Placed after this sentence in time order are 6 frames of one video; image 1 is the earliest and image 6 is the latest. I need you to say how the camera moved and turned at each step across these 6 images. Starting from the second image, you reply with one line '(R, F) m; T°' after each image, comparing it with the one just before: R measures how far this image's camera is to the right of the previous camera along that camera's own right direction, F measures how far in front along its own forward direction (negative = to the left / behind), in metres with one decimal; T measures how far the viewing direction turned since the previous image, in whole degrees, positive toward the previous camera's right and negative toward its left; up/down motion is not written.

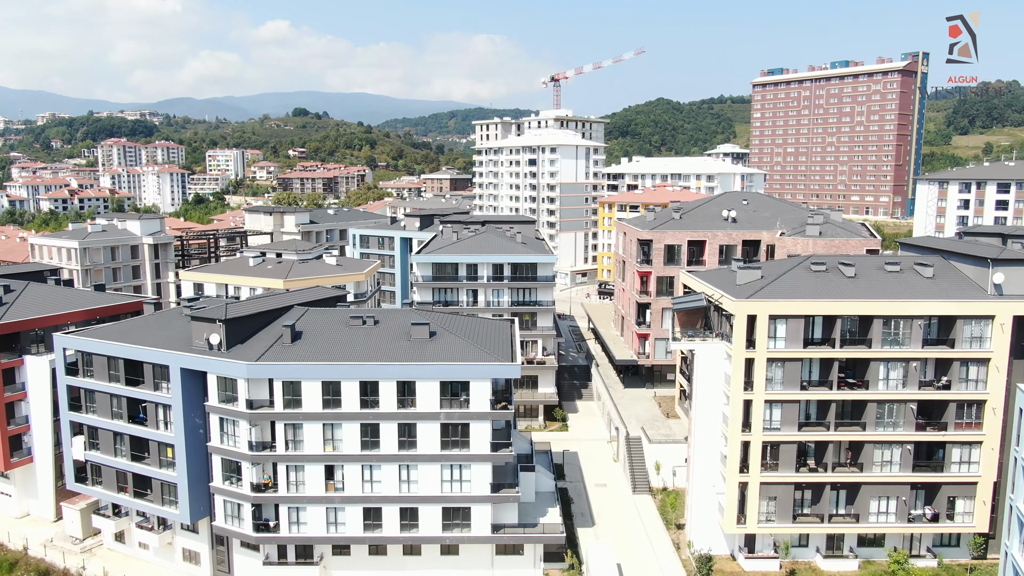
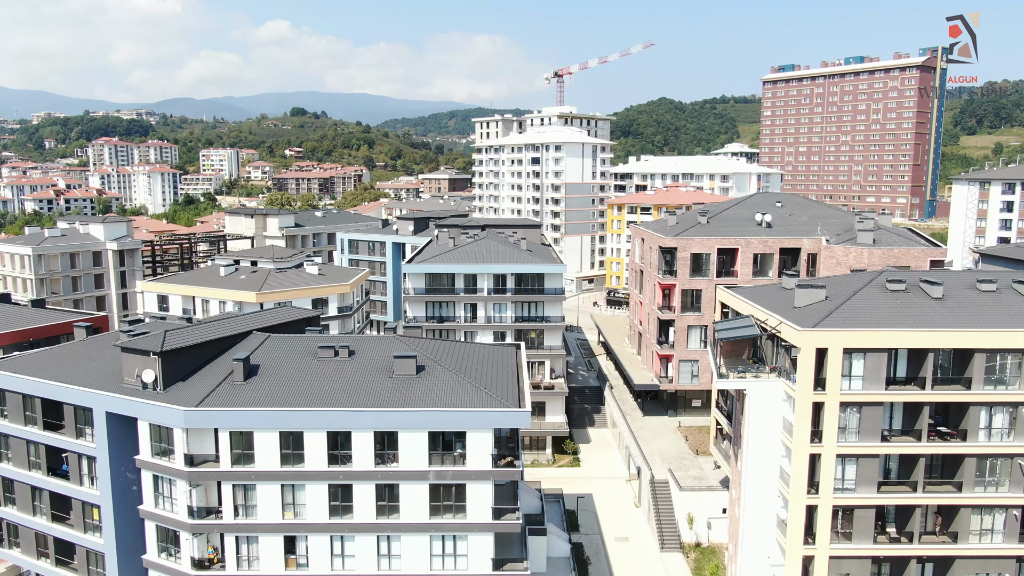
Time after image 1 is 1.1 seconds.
(-0.2, +6.4) m; 0°
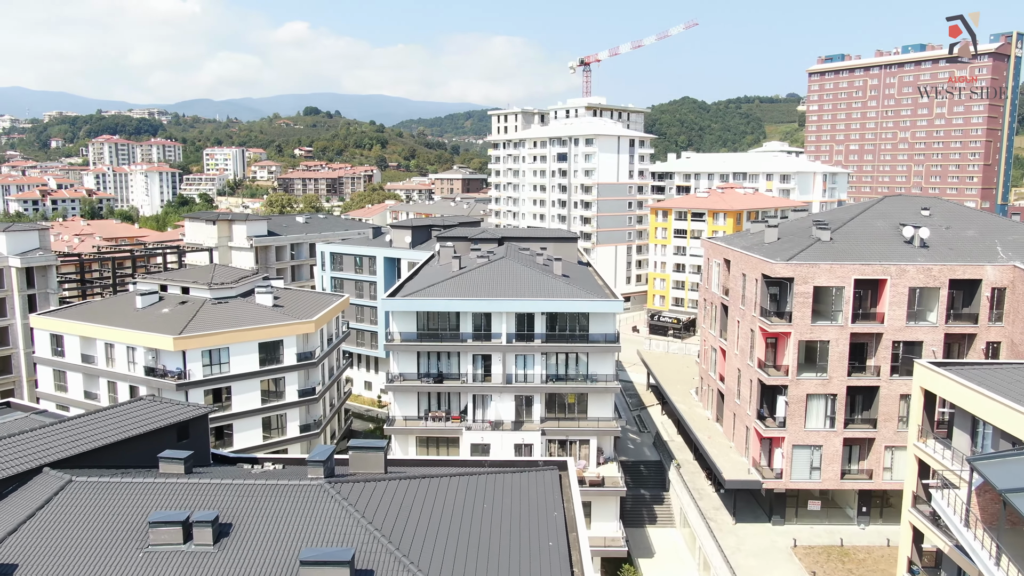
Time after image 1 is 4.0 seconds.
(-0.6, +14.7) m; -1°
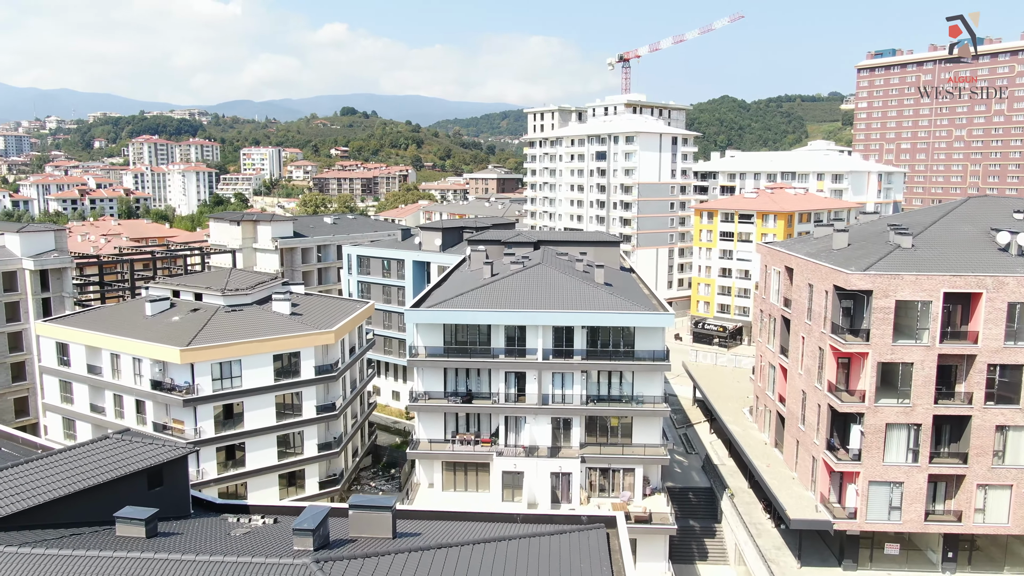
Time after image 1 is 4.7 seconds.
(-0.1, +3.2) m; -3°
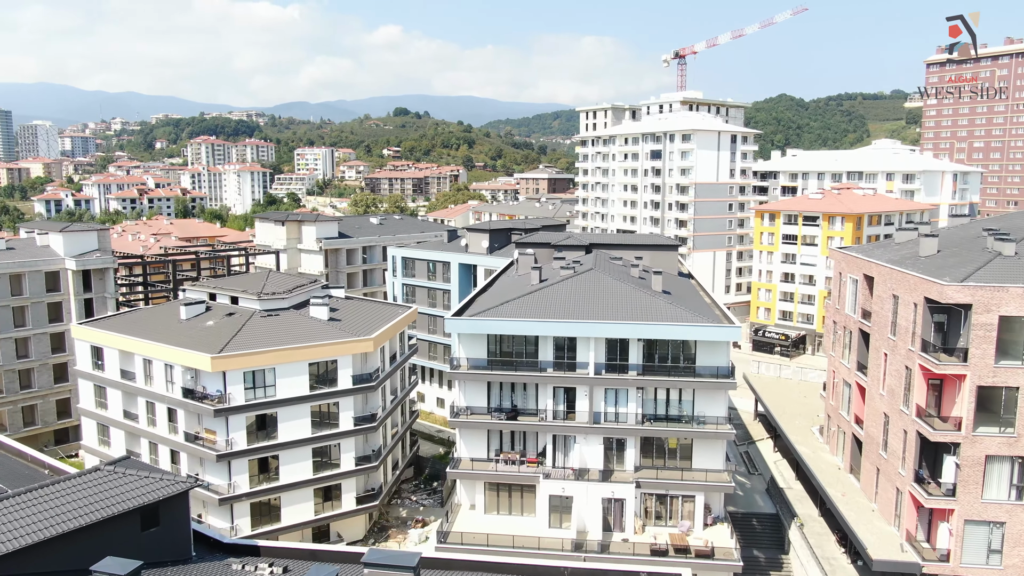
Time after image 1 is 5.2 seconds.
(0.0, +2.3) m; -4°
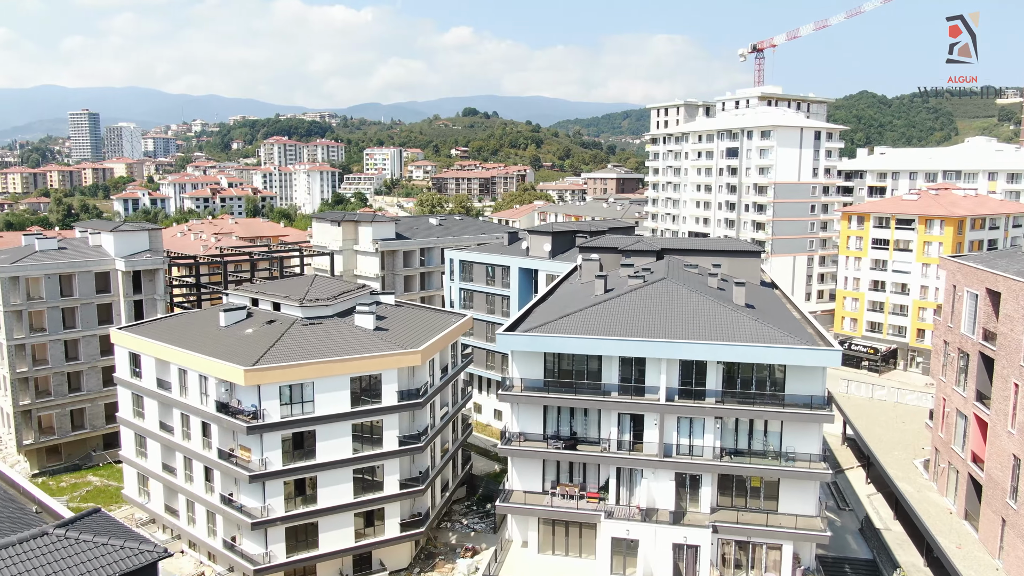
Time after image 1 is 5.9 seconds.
(+0.2, +3.1) m; -5°
